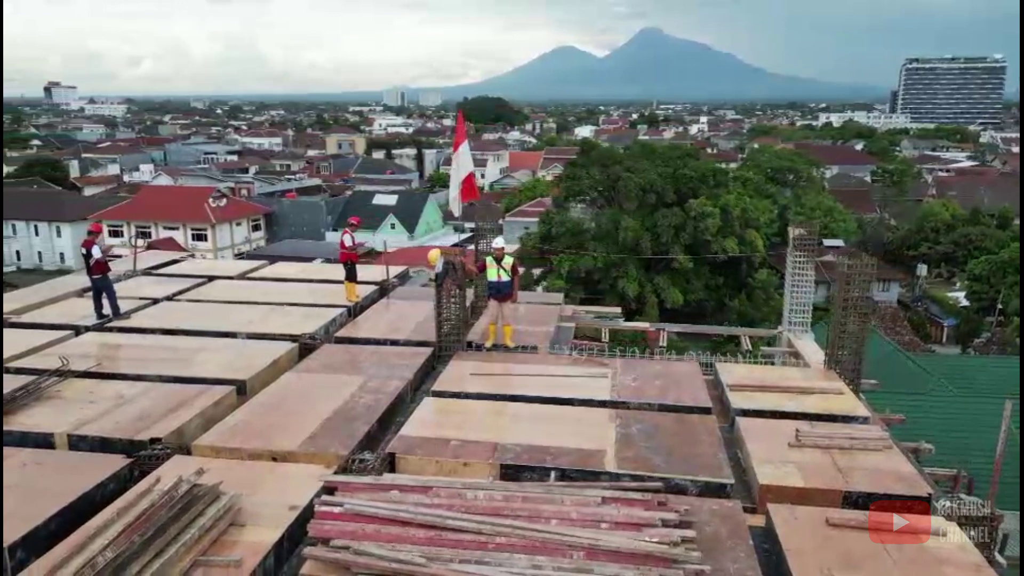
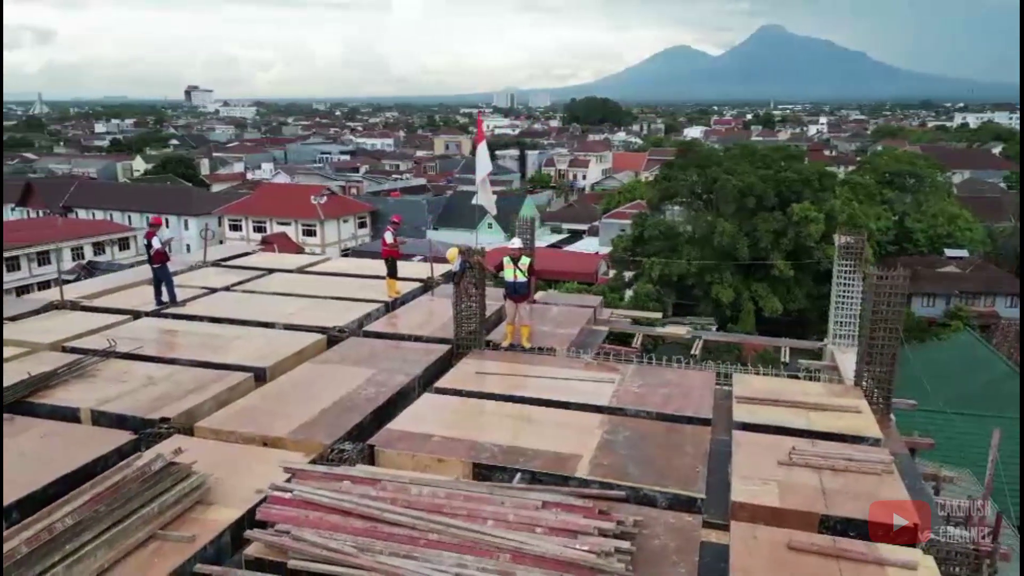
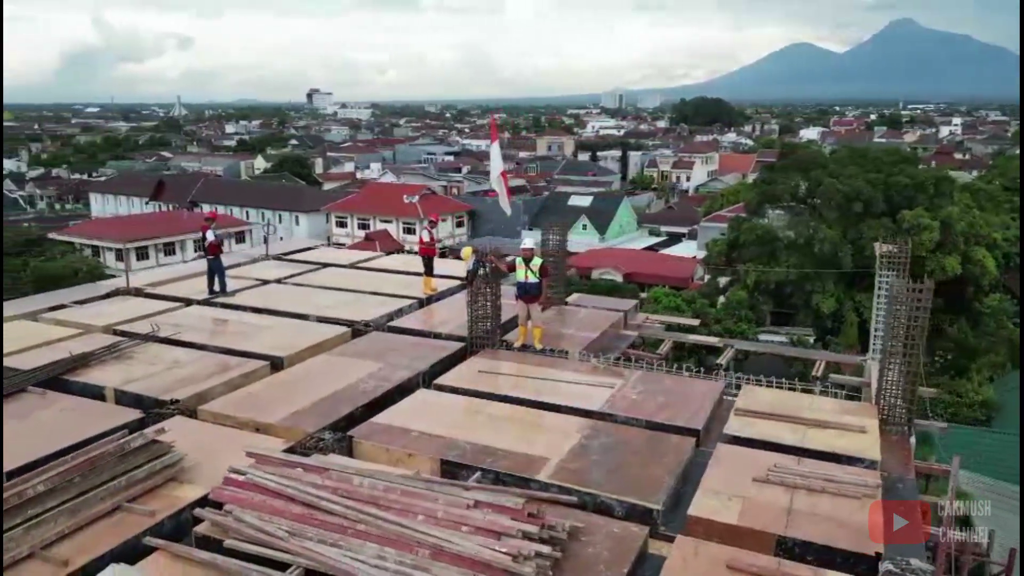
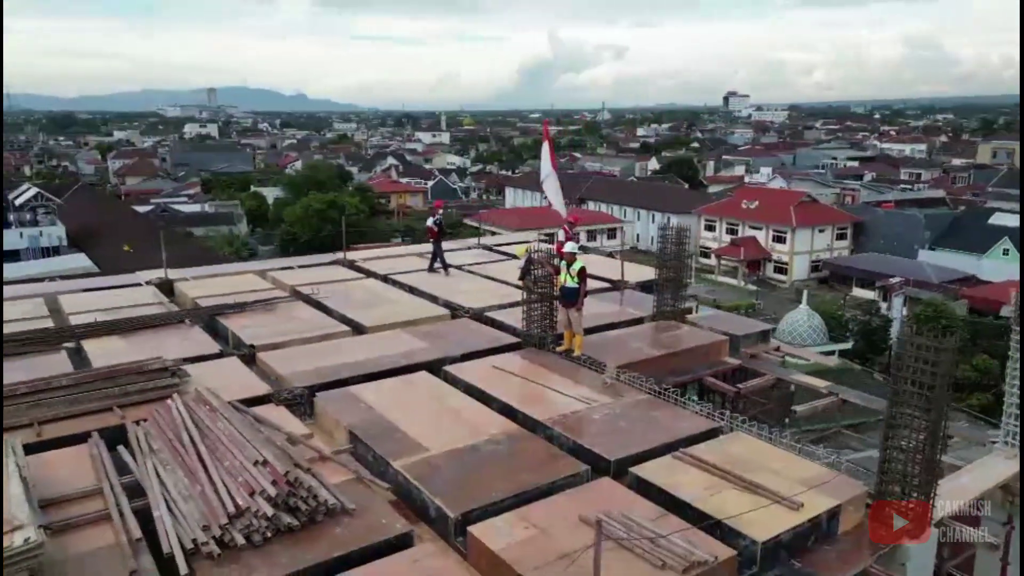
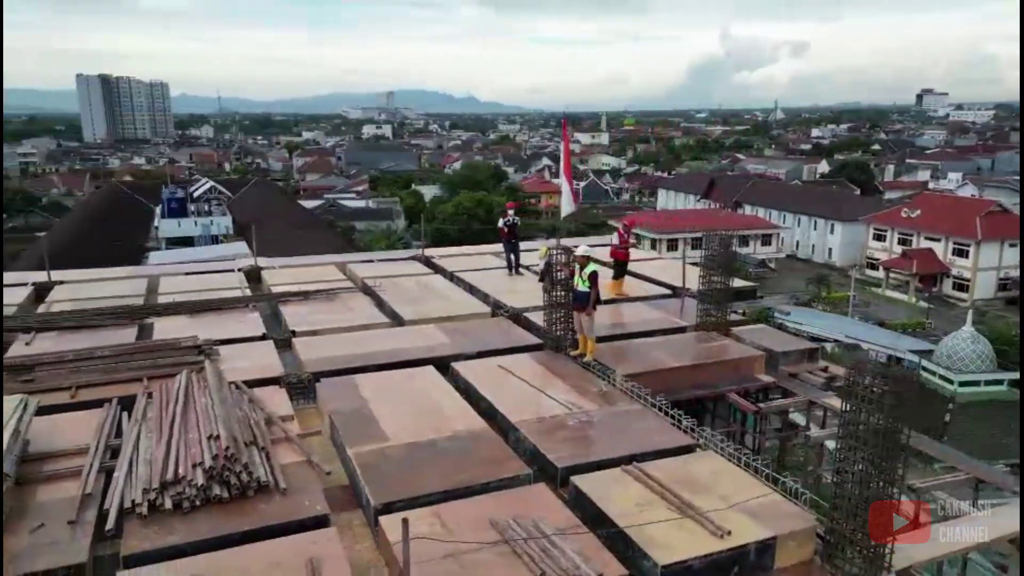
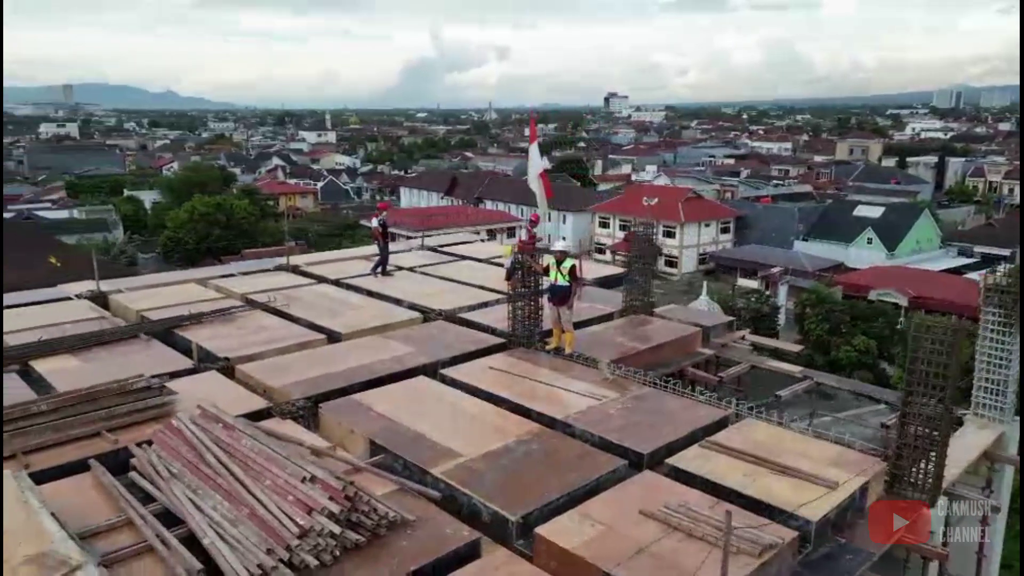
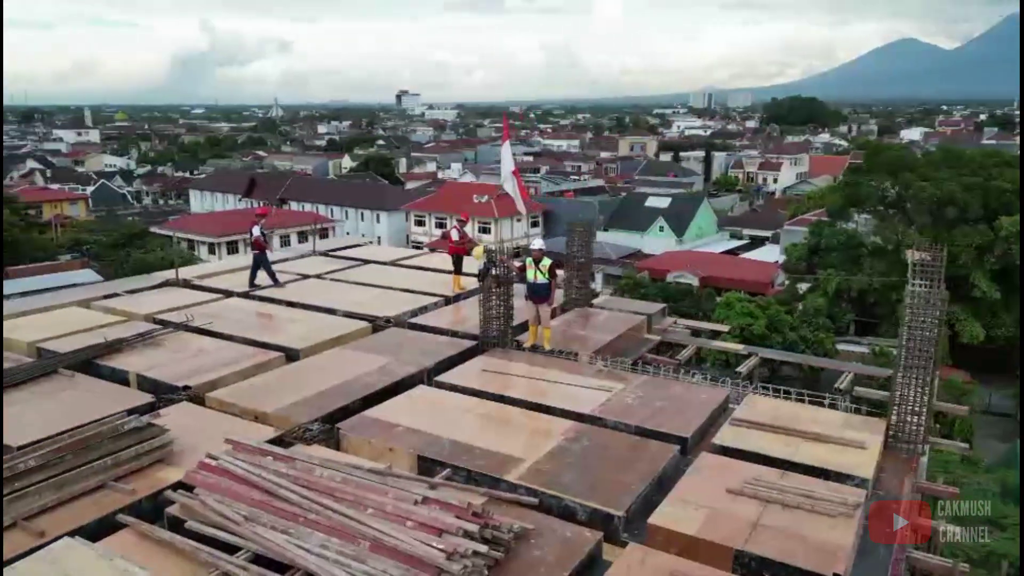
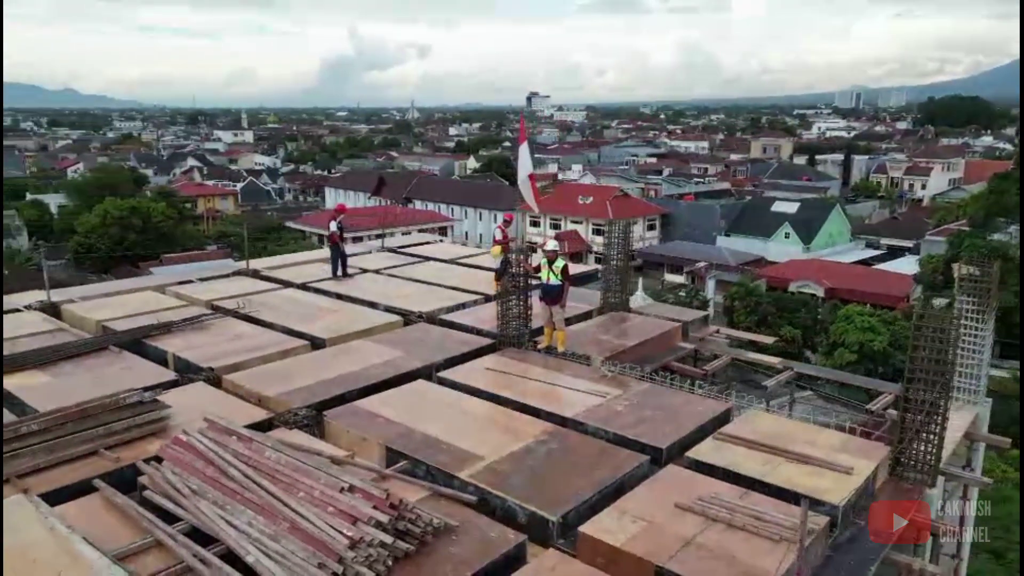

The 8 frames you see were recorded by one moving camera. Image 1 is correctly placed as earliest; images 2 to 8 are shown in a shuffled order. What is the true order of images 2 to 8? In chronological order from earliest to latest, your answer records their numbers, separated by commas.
2, 3, 7, 8, 6, 4, 5
